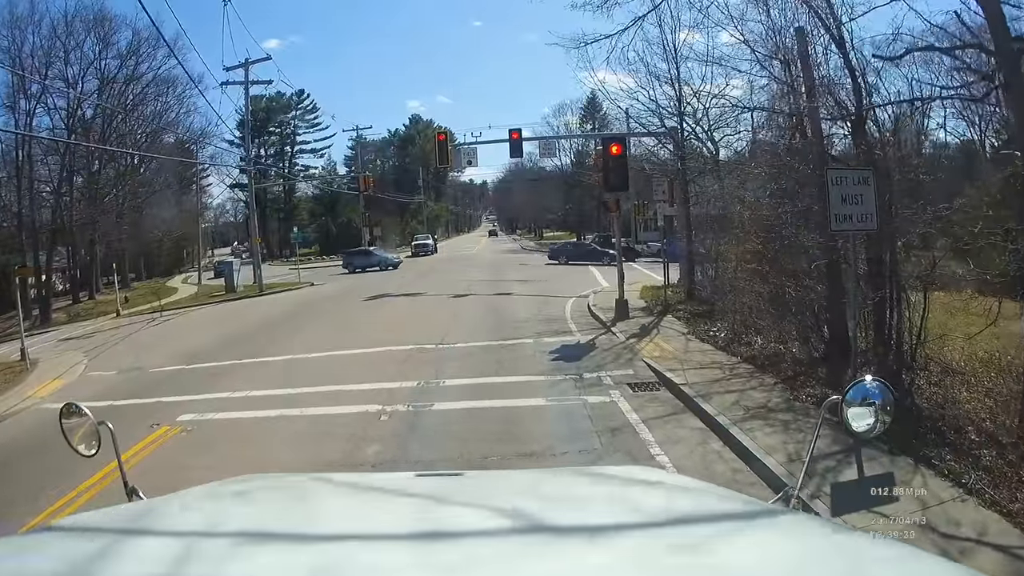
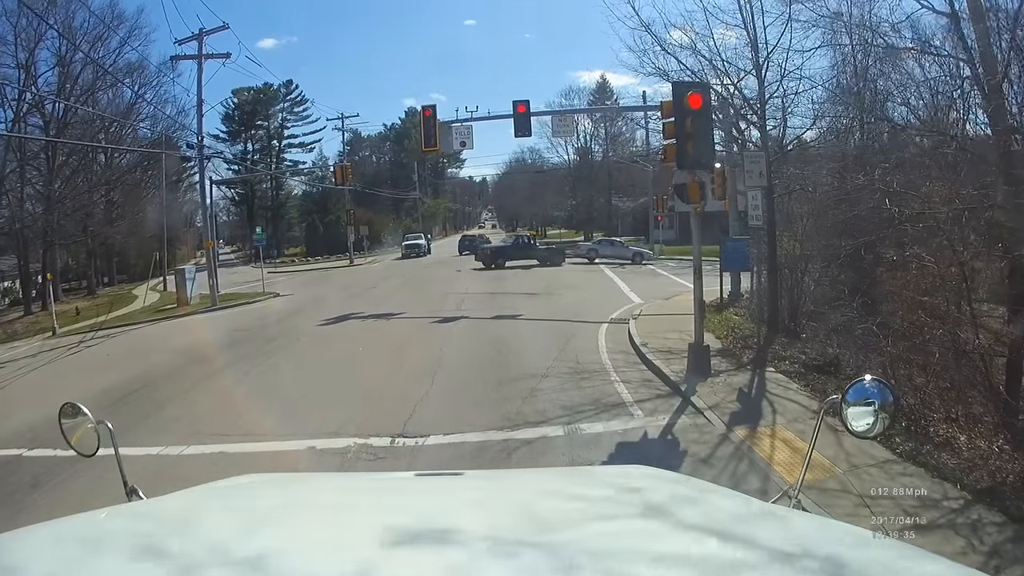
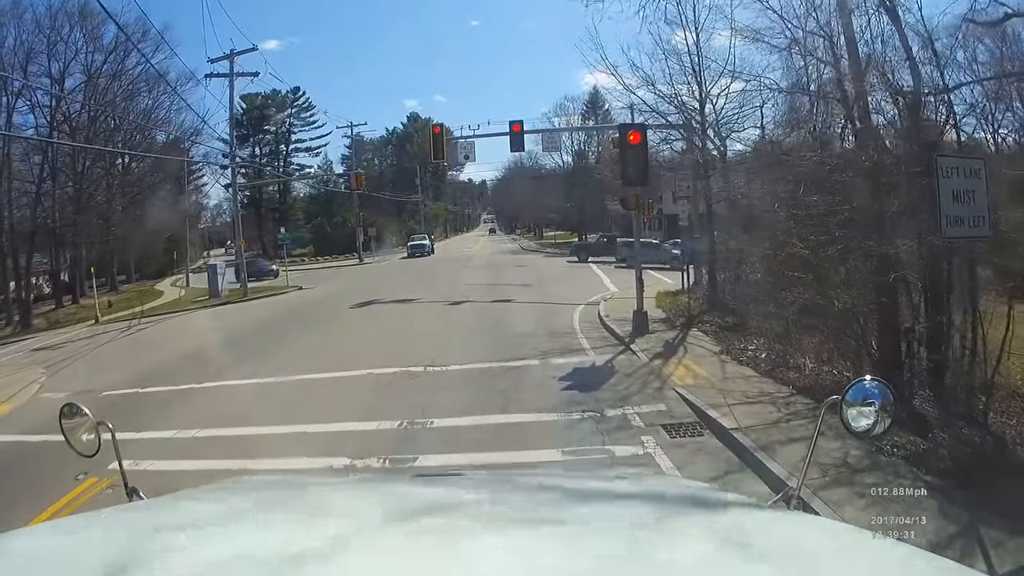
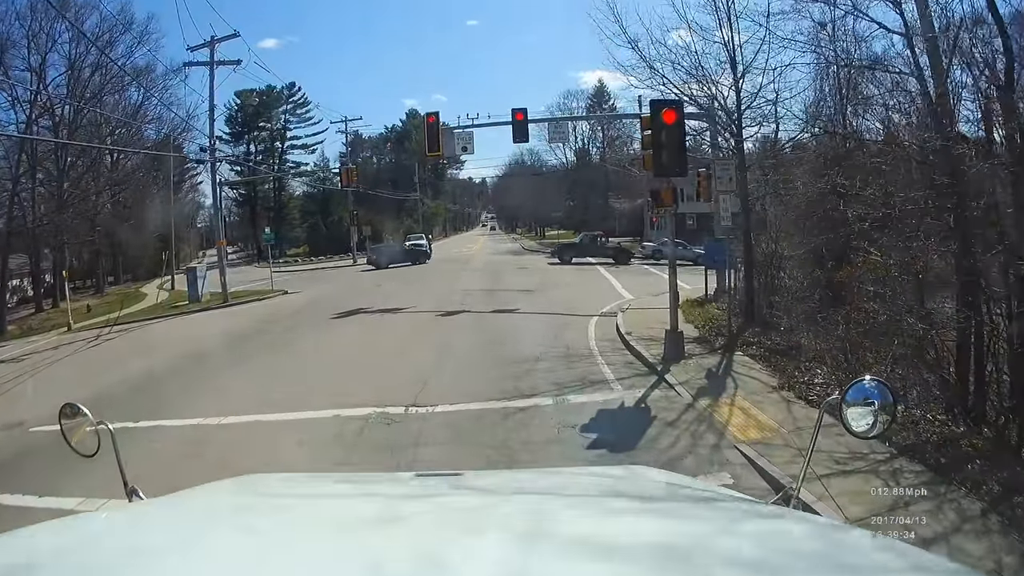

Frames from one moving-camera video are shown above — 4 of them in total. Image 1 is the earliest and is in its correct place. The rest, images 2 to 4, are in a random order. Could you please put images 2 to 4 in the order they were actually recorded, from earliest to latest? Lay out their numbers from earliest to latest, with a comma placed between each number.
3, 4, 2
